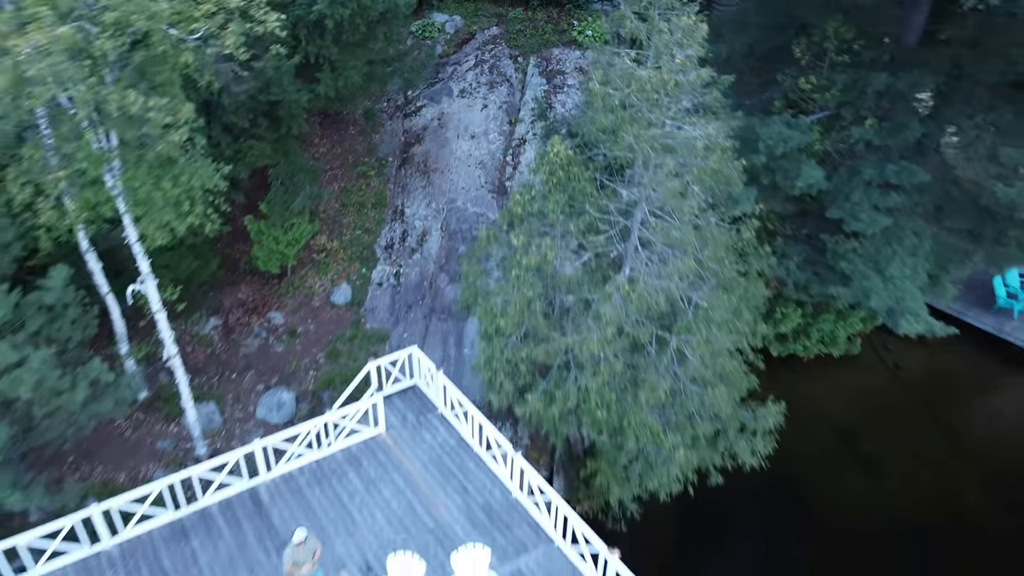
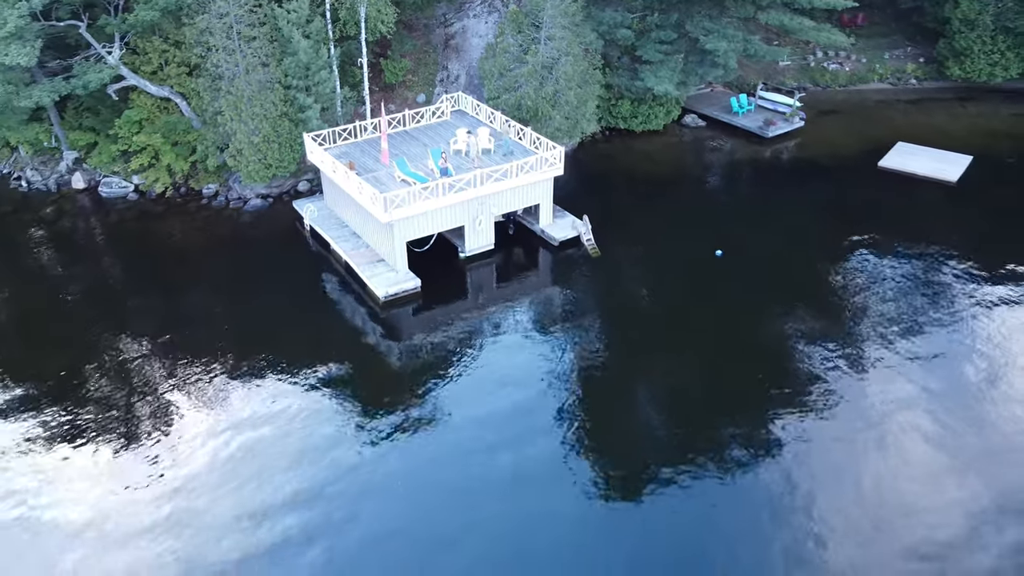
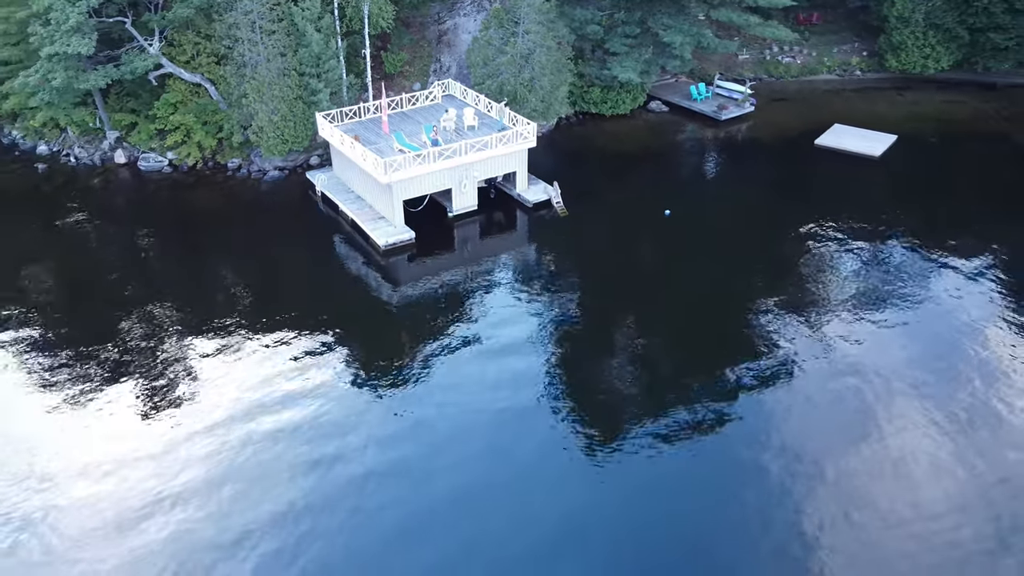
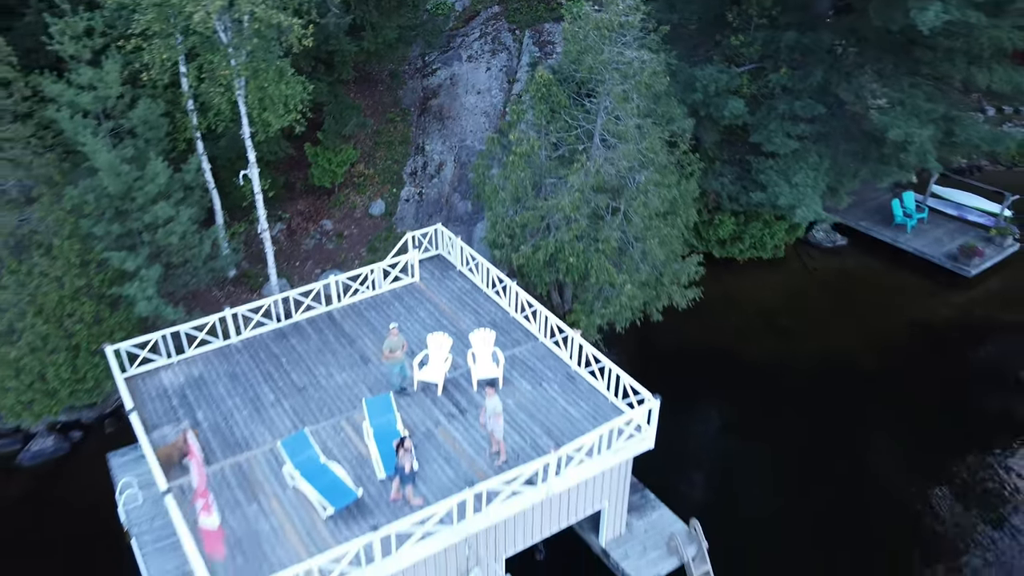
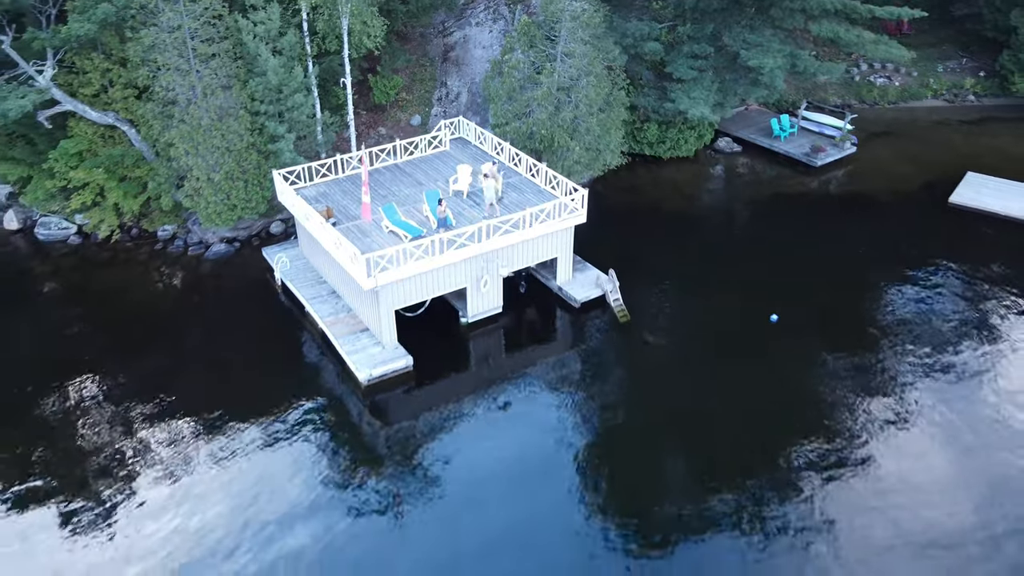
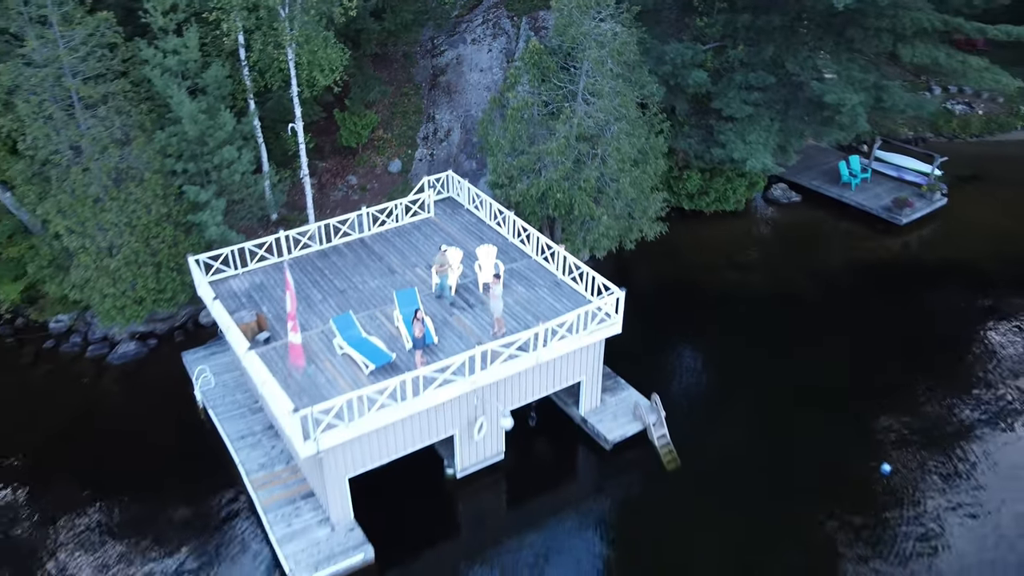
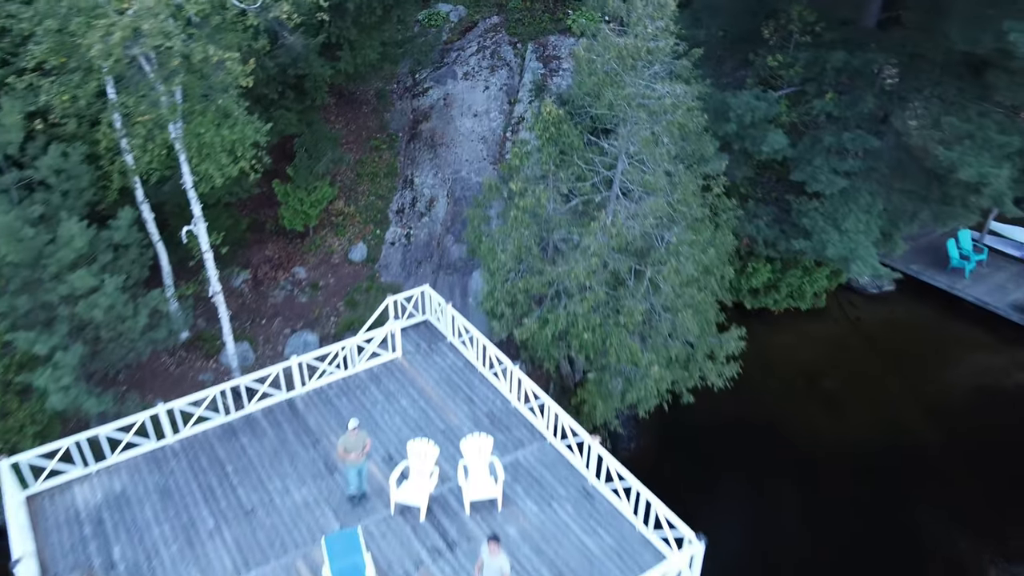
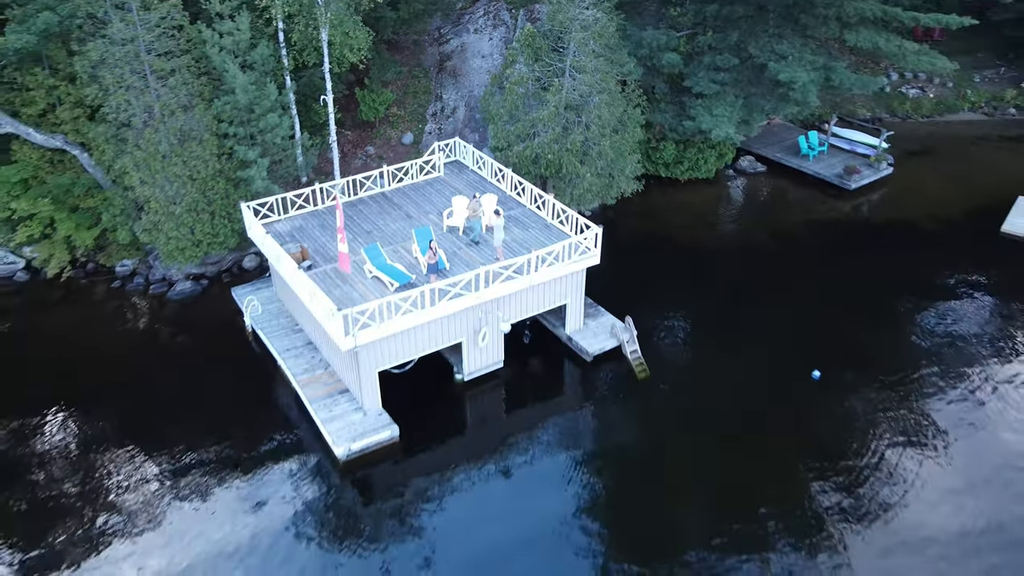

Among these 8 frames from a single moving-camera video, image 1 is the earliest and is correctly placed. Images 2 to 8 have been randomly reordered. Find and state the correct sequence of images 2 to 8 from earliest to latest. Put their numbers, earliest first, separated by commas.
7, 4, 6, 8, 5, 2, 3
